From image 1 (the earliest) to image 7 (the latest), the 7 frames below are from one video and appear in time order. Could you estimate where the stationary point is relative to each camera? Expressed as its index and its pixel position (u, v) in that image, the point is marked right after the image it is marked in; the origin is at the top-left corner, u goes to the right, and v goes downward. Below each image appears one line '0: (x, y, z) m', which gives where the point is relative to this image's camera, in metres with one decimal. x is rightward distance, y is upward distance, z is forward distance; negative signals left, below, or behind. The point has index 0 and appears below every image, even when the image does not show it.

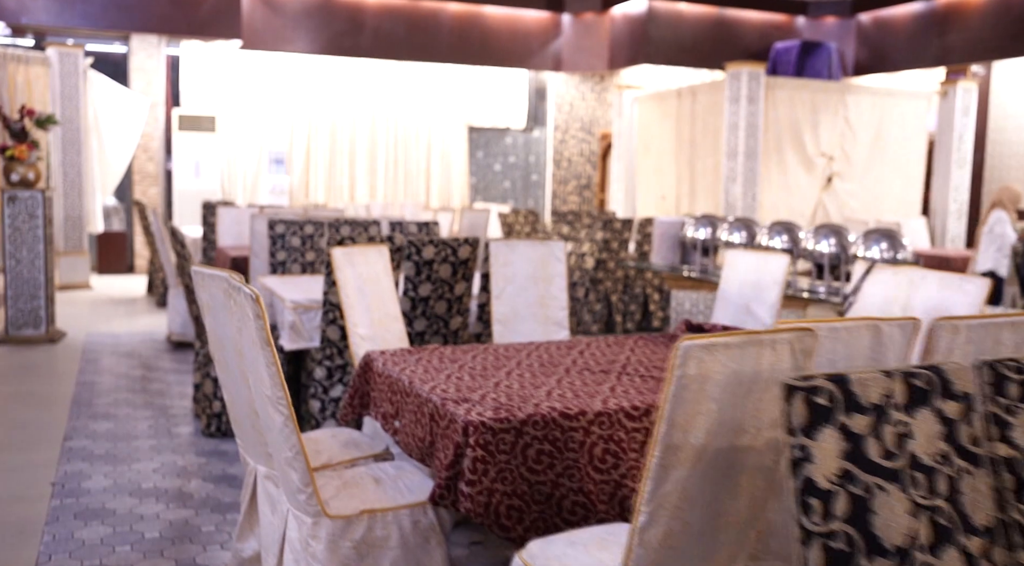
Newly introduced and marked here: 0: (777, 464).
0: (+0.5, -0.3, +1.7) m
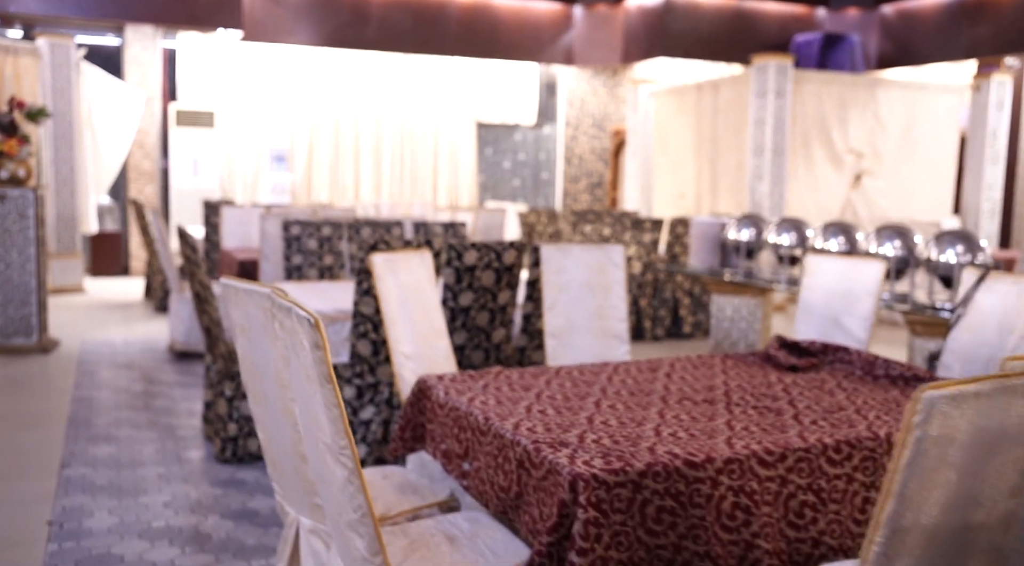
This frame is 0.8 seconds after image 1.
0: (+0.7, -0.4, +1.3) m
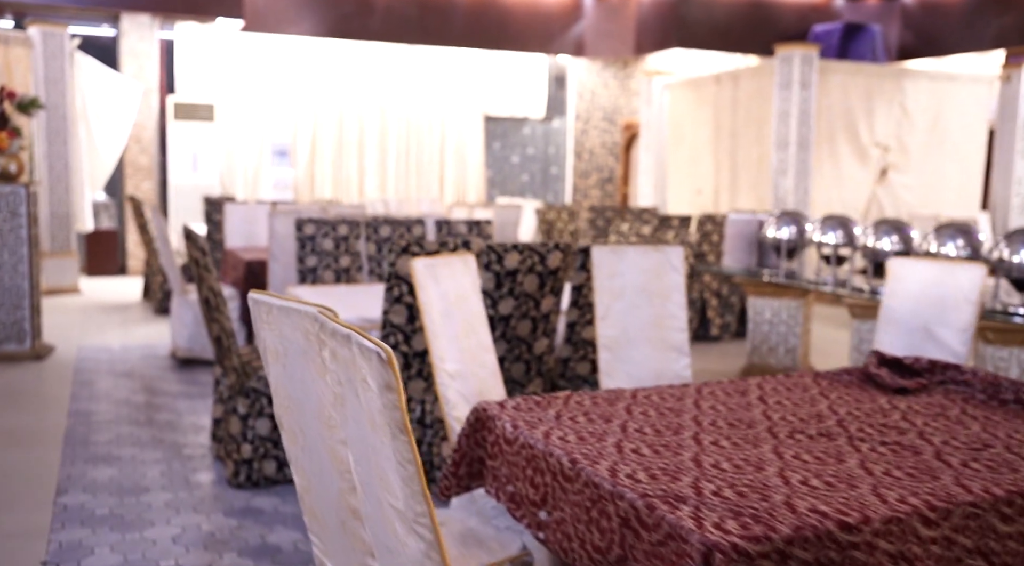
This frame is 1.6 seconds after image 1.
0: (+0.9, -0.4, +1.0) m
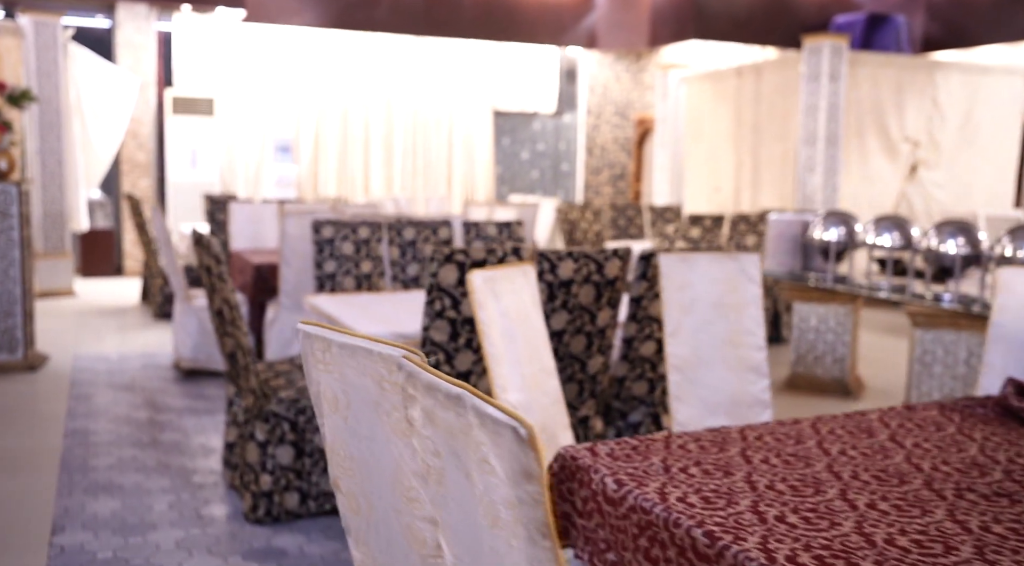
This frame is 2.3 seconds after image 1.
0: (+1.1, -0.4, +0.6) m
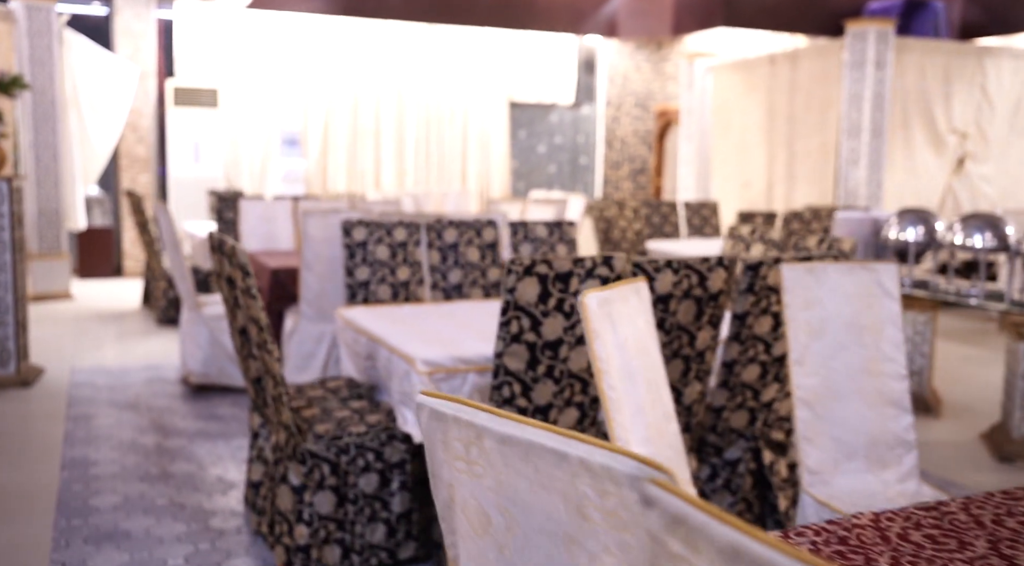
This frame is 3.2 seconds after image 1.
0: (+1.3, -0.5, +0.2) m
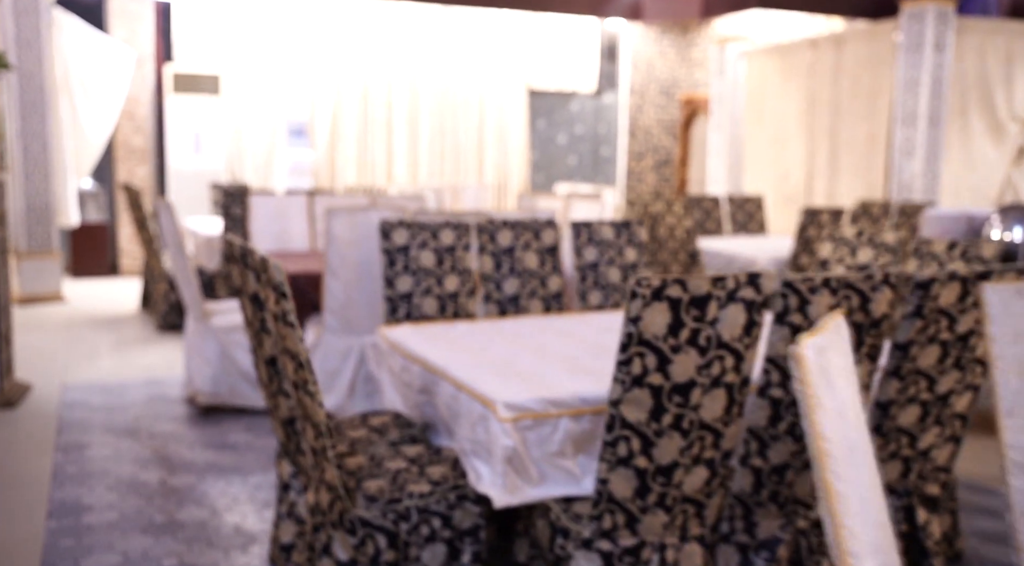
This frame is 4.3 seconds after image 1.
0: (+1.5, -0.6, -0.3) m
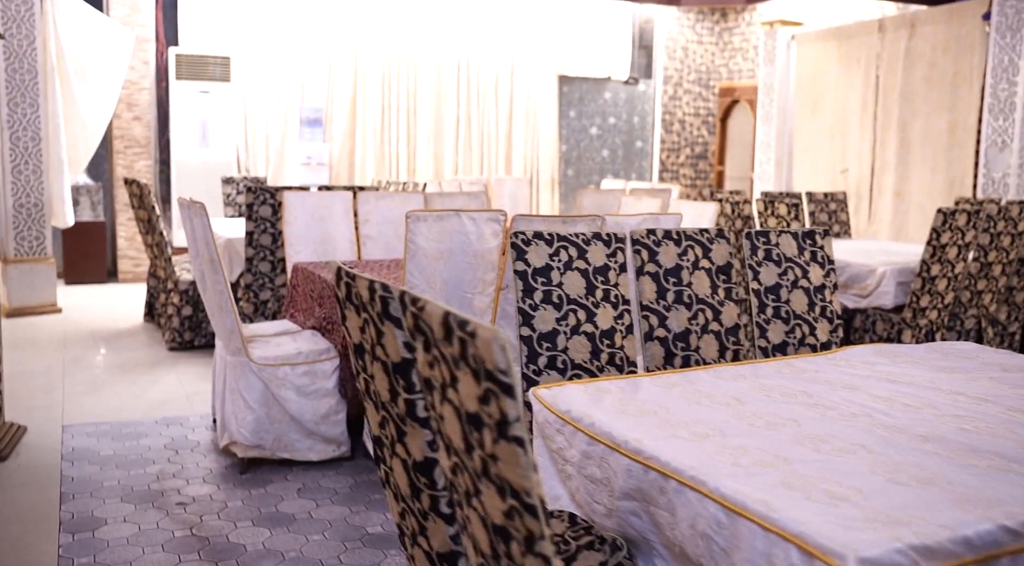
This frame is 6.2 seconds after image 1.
0: (+2.0, -0.7, -1.1) m
